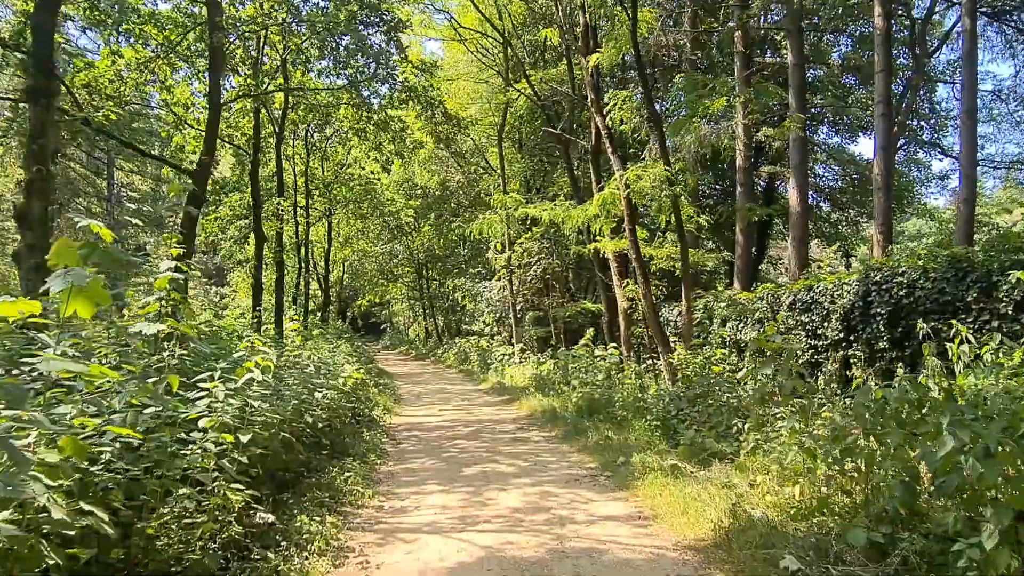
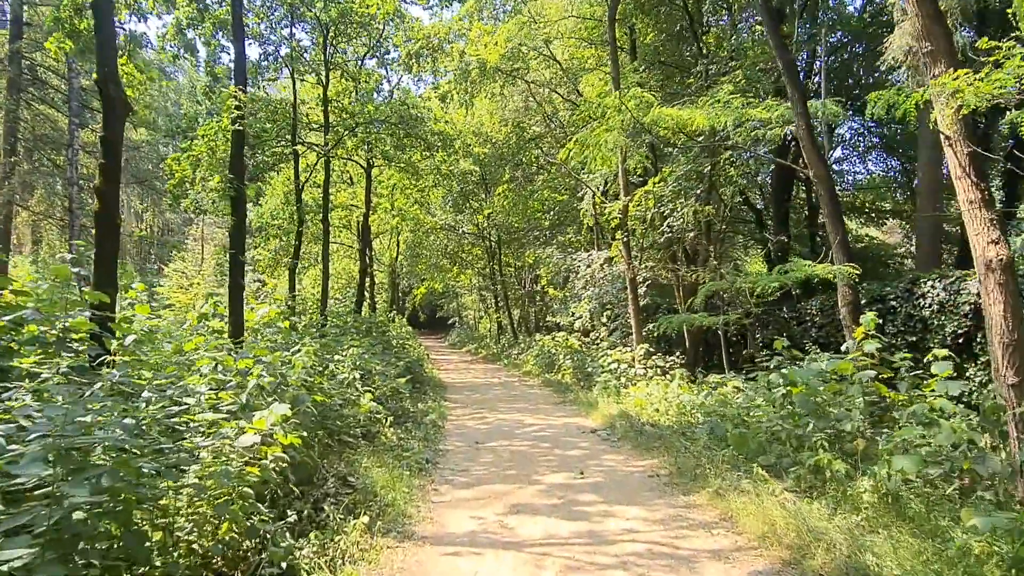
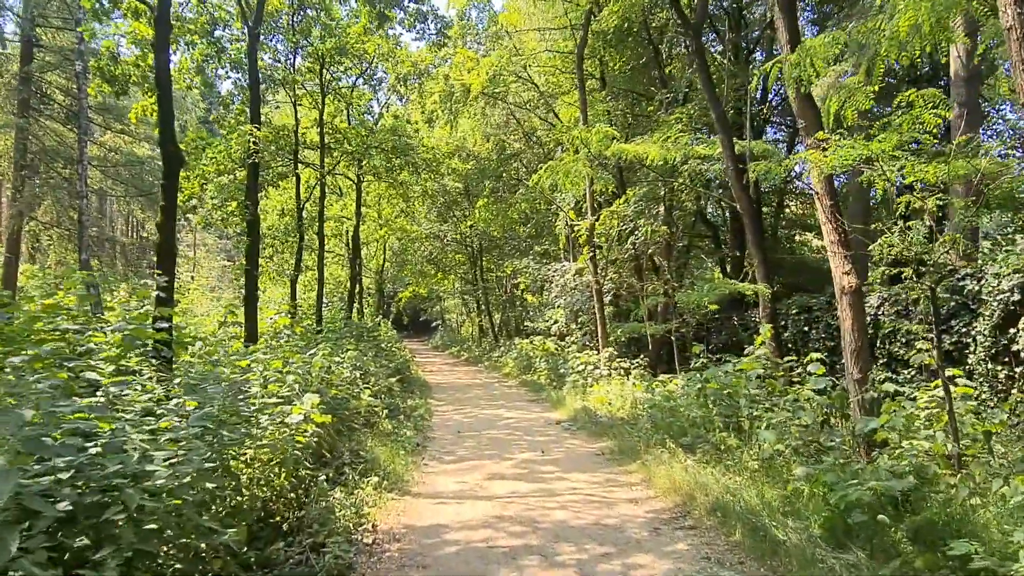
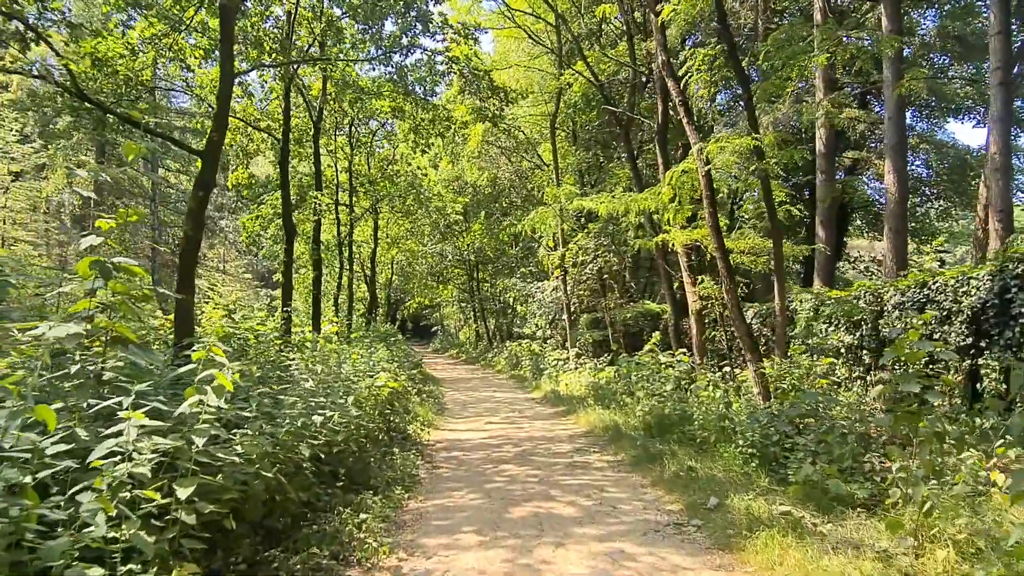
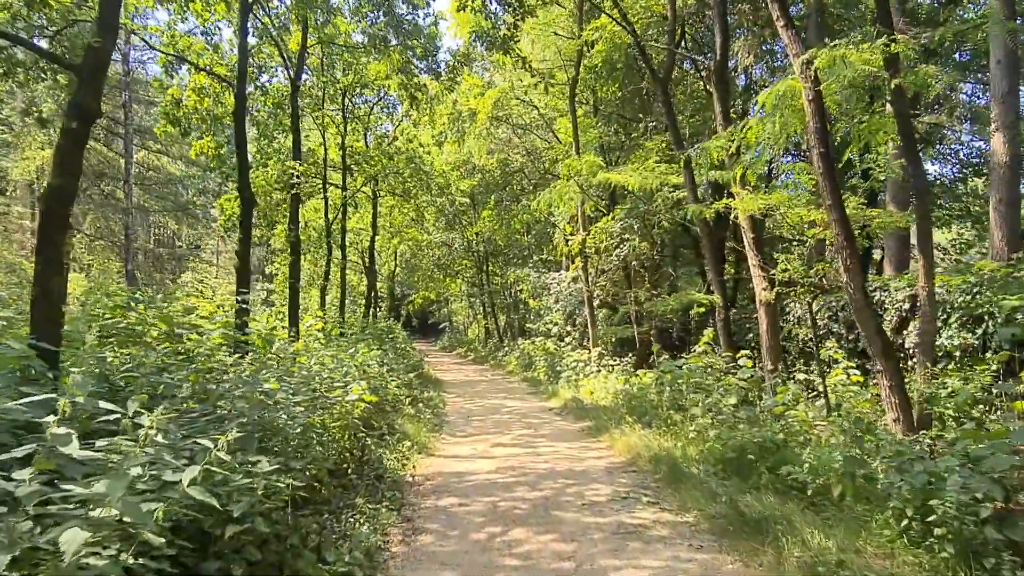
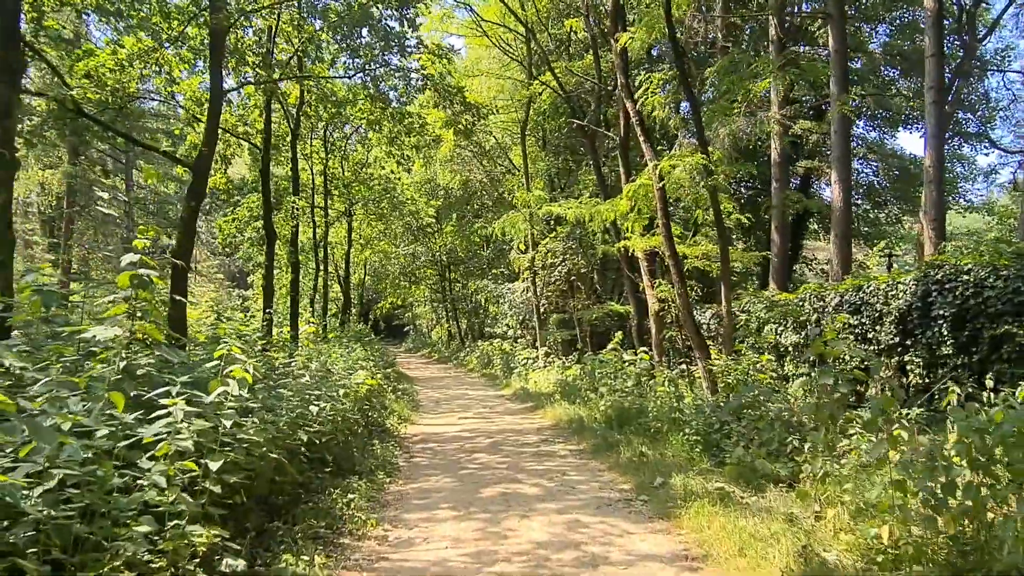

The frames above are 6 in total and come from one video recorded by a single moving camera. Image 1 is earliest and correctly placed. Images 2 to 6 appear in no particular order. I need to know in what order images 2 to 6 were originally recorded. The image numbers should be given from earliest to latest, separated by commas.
6, 4, 5, 3, 2
